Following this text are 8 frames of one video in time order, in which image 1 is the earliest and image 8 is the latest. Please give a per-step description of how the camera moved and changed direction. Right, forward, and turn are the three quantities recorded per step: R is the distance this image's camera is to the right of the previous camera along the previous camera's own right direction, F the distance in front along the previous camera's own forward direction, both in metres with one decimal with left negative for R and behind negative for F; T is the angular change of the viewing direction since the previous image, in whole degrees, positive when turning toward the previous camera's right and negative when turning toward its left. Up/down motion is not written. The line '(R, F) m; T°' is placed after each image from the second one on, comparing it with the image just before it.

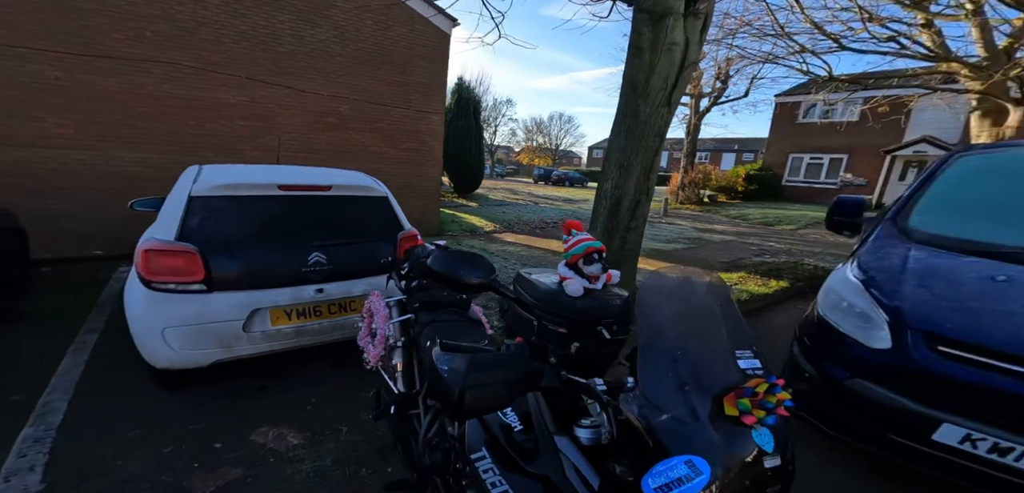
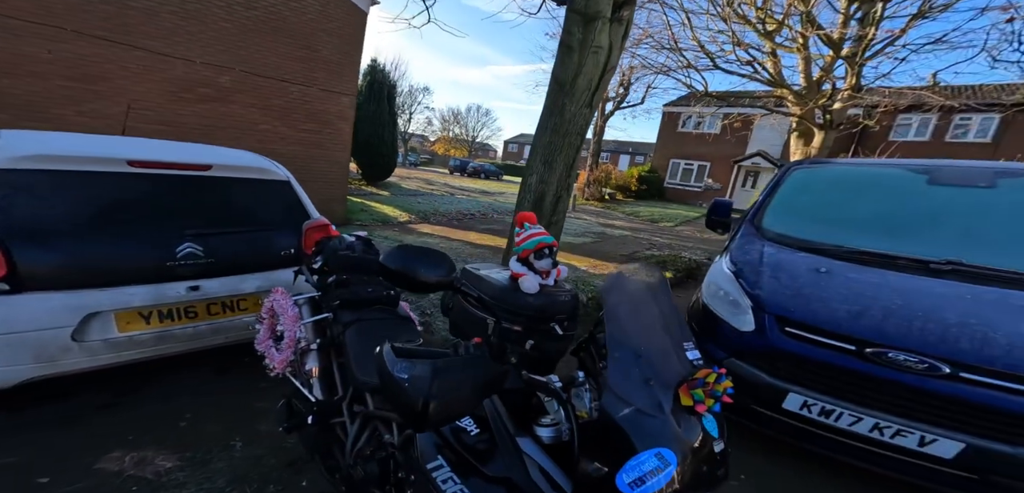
(-0.4, +0.2) m; +17°
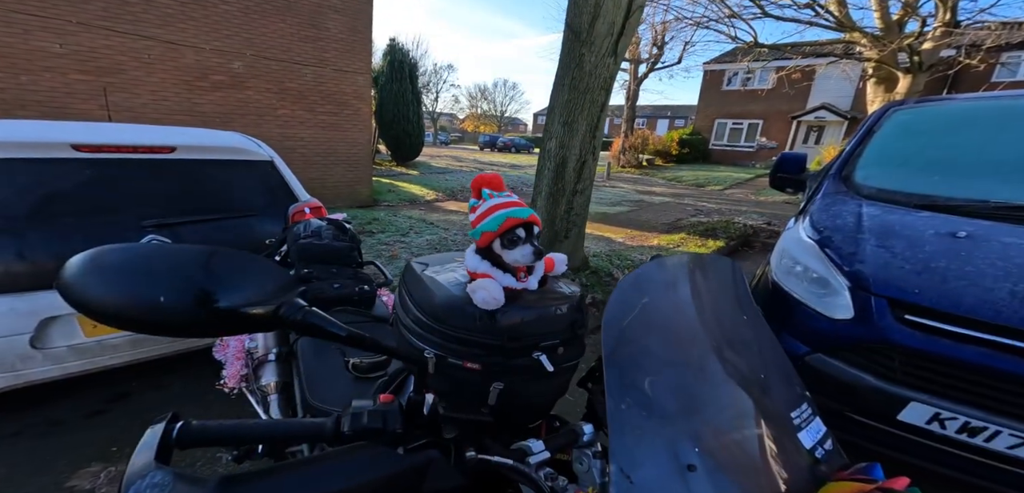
(+0.1, +0.5) m; -5°
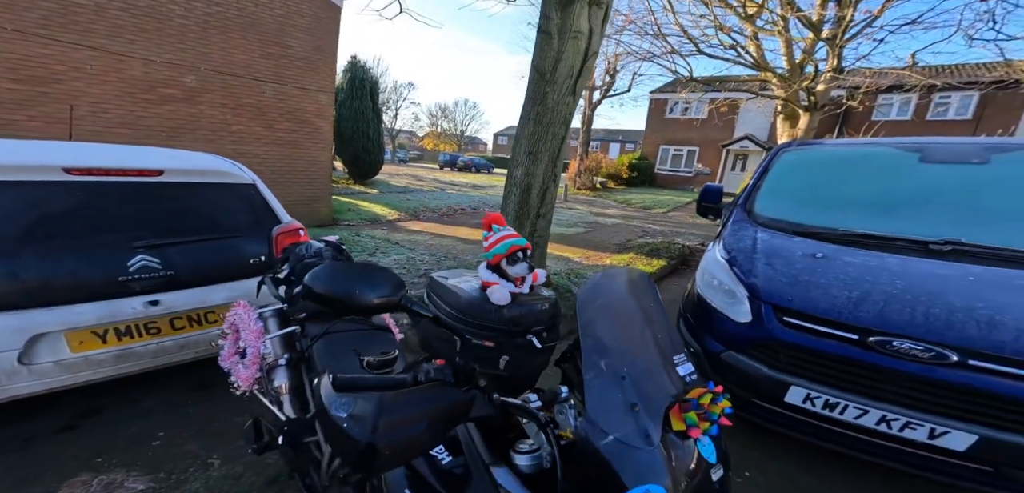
(-0.1, -0.3) m; +6°
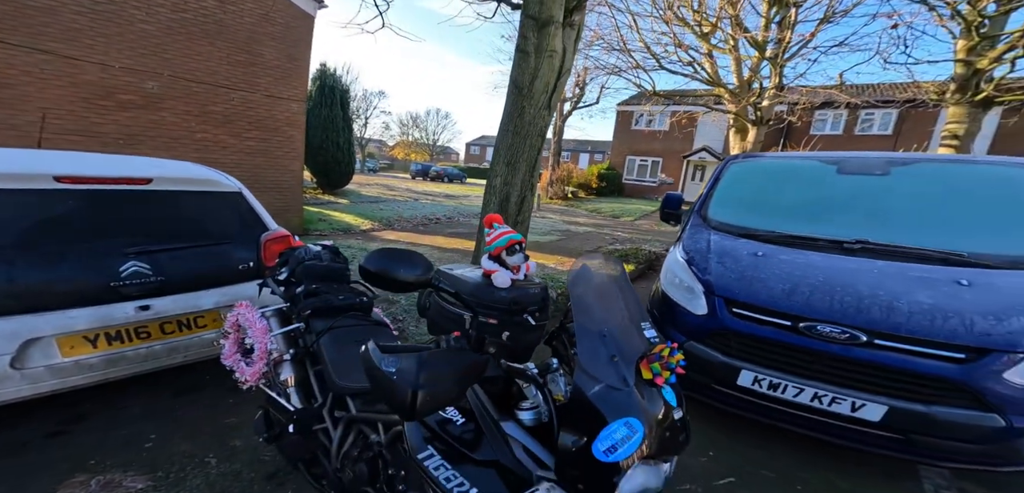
(-0.1, -0.2) m; +4°
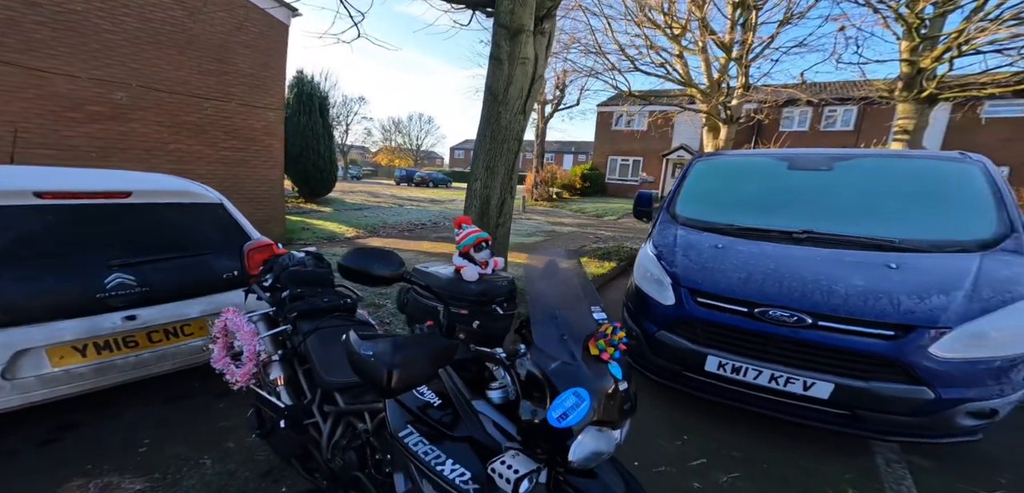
(+0.1, -0.1) m; +2°
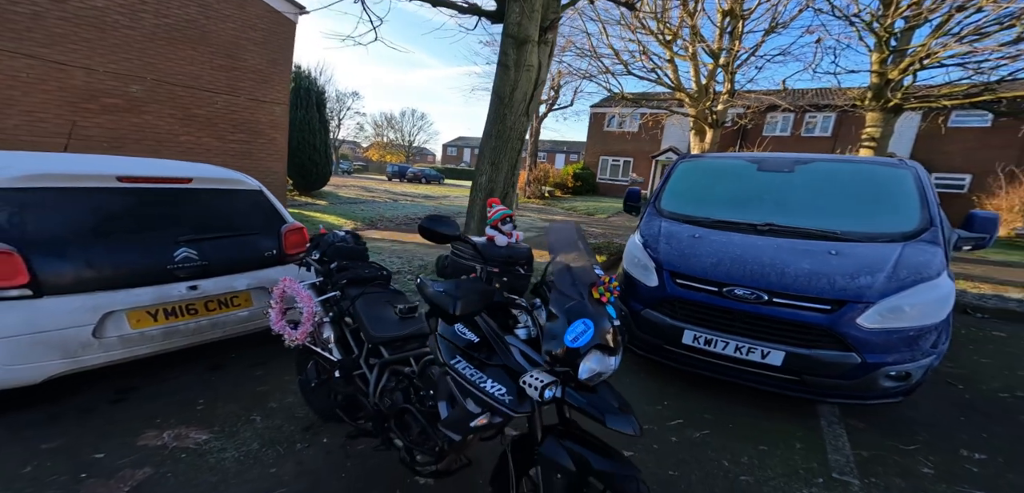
(-0.1, -0.4) m; +1°
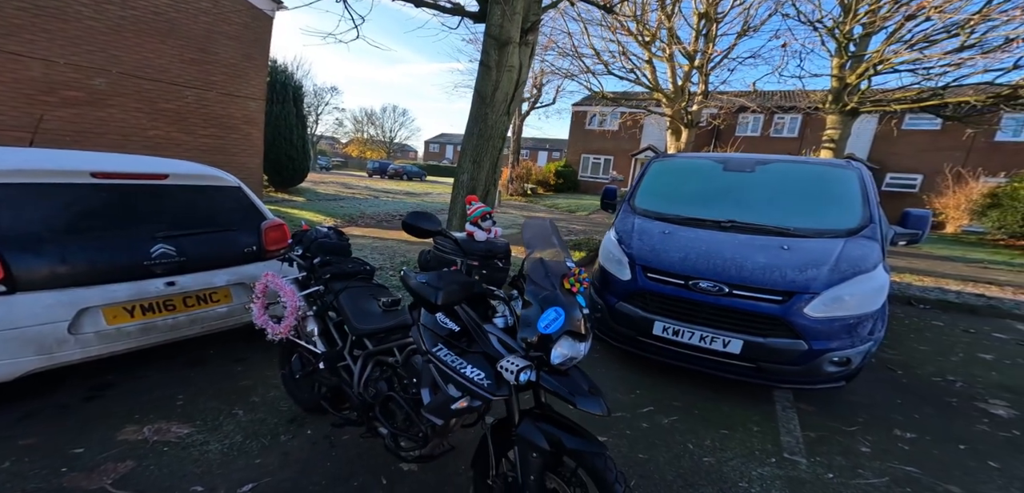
(0.0, -0.1) m; +2°
